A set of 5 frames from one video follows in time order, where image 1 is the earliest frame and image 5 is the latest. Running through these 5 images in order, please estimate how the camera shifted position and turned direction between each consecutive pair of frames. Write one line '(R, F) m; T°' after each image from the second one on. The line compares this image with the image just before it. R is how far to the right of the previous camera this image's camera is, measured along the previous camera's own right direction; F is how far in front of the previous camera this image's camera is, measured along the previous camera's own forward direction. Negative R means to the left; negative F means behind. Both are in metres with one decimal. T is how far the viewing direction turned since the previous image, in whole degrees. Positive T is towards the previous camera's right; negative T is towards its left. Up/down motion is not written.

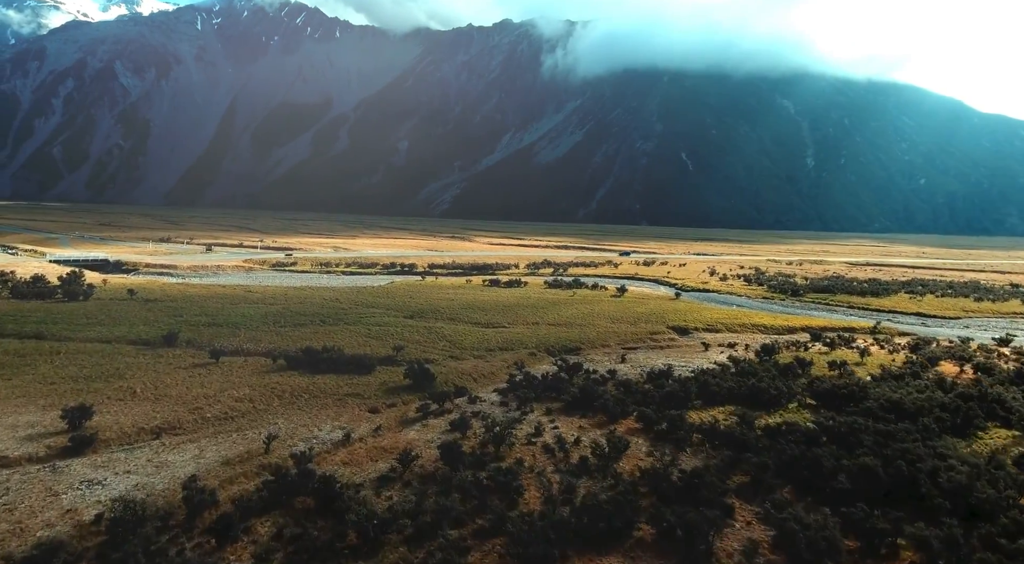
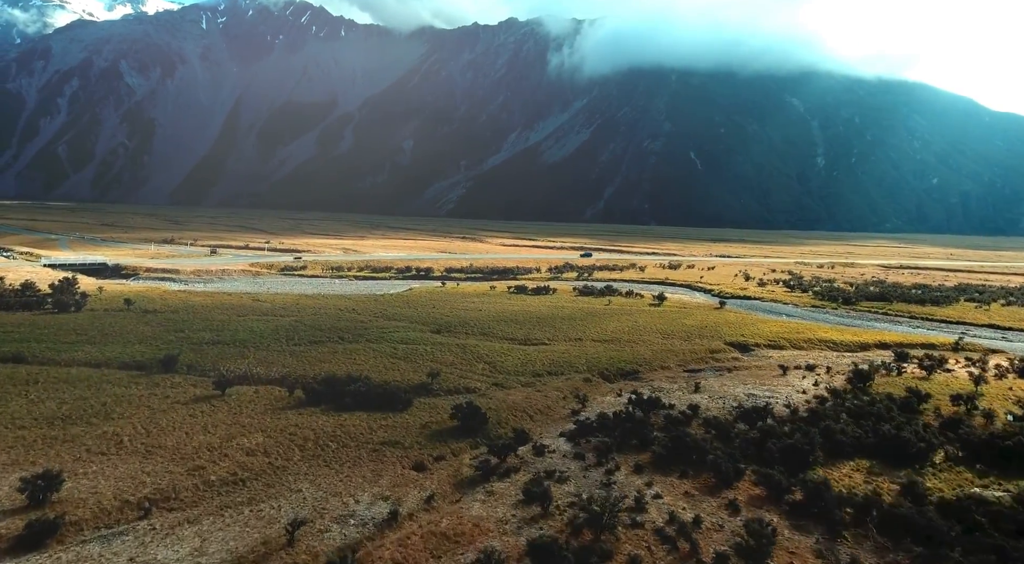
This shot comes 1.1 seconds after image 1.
(-2.4, +6.7) m; 0°
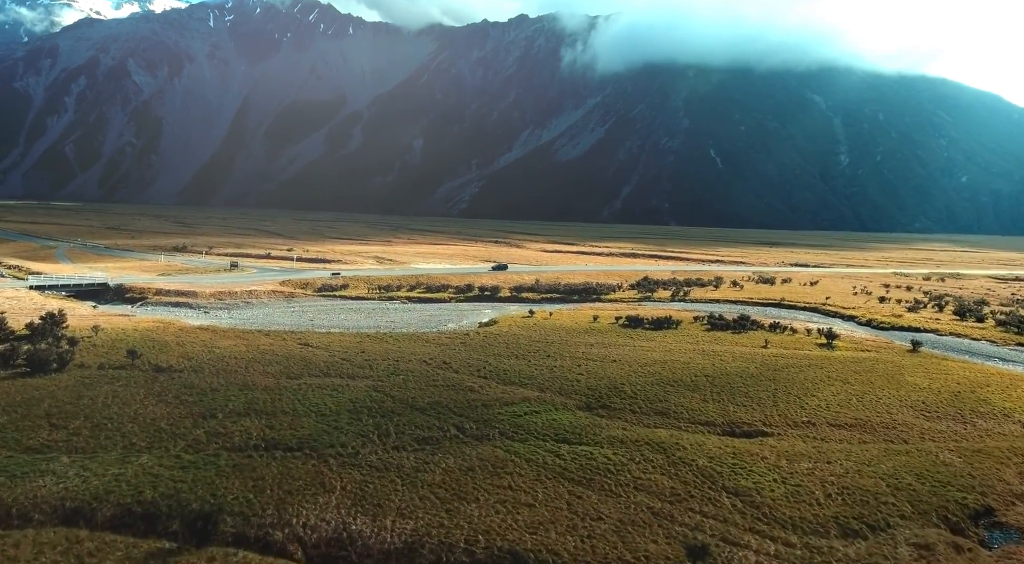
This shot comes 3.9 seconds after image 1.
(-8.3, +18.7) m; 0°
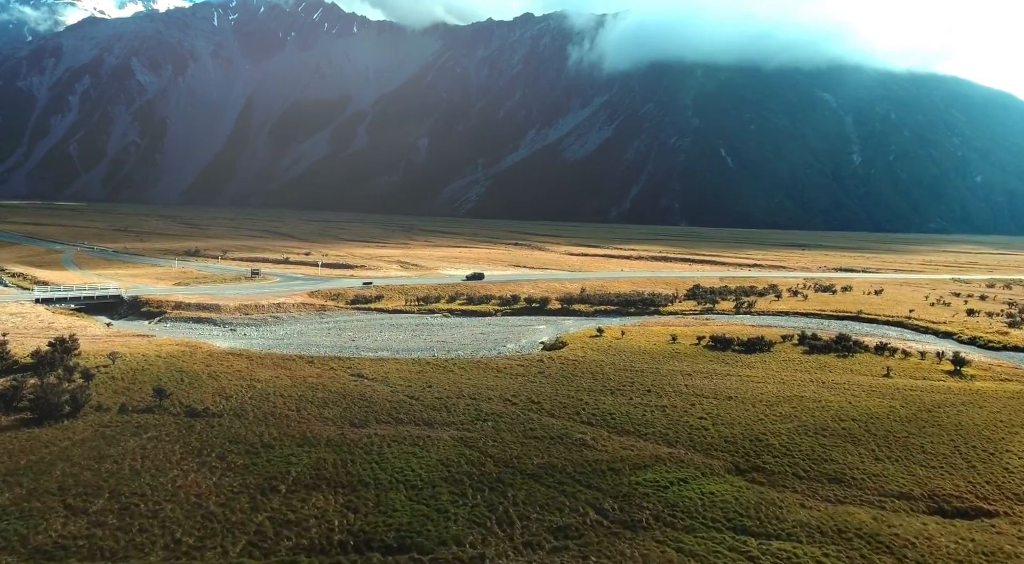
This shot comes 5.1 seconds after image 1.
(-4.7, +8.0) m; 0°
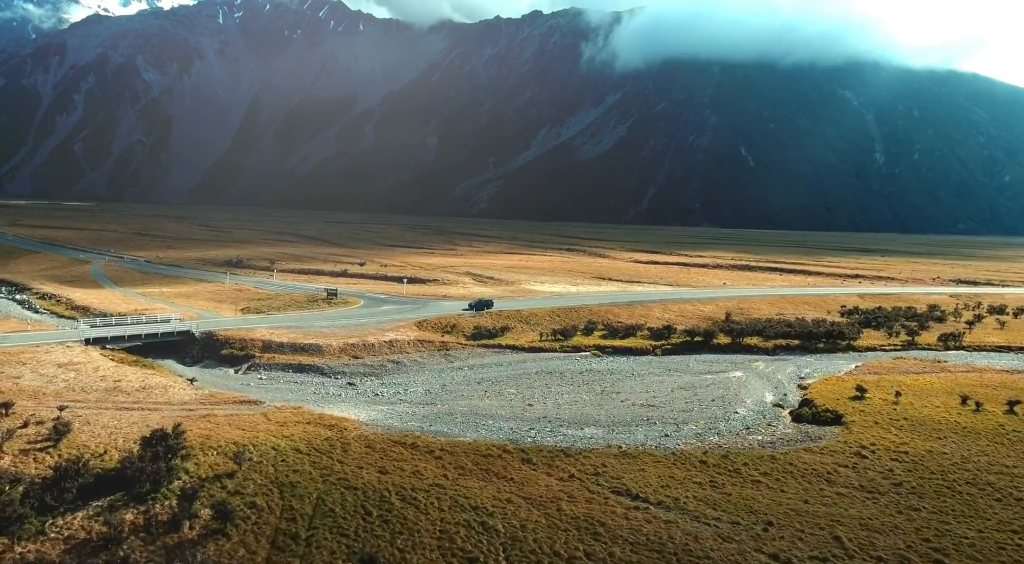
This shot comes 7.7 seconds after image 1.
(-12.4, +16.8) m; 0°
